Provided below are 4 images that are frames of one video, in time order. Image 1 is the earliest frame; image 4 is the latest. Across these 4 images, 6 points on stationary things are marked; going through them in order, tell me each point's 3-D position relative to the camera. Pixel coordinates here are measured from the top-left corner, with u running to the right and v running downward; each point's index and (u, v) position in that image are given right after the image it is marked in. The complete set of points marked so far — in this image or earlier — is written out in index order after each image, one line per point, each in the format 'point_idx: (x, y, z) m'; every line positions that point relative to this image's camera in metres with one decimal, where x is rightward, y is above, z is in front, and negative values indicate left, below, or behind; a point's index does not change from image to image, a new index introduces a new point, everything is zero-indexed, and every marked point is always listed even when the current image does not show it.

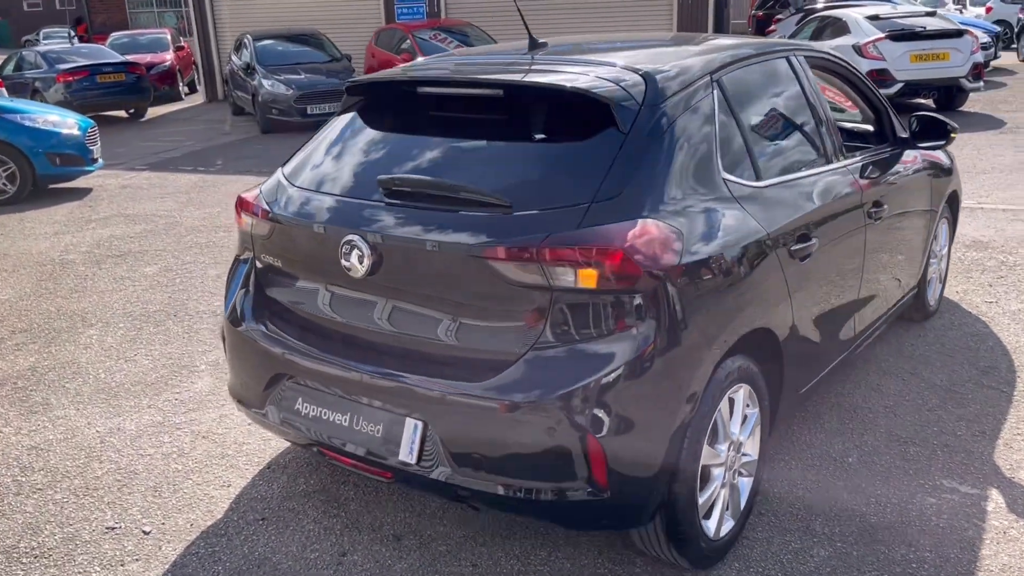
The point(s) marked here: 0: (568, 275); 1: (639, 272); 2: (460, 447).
0: (+0.2, 0.0, +2.6) m
1: (+0.4, 0.0, +2.6) m
2: (-0.1, -0.5, +2.7) m
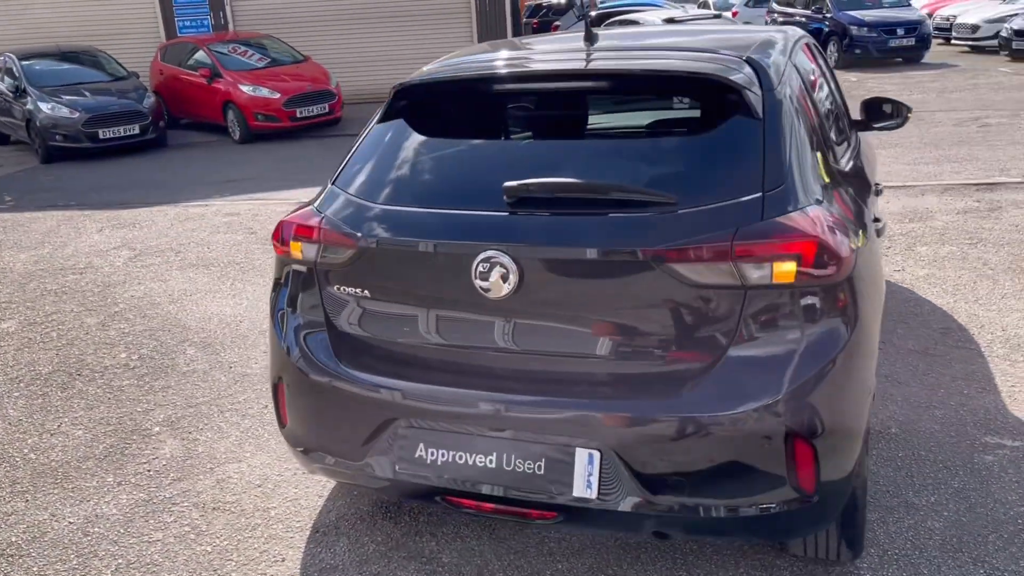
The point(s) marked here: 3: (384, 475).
0: (+0.7, 0.0, +2.4) m
1: (+0.9, +0.1, +2.5) m
2: (+0.4, -0.5, +2.4) m
3: (-0.5, -0.6, +2.8) m
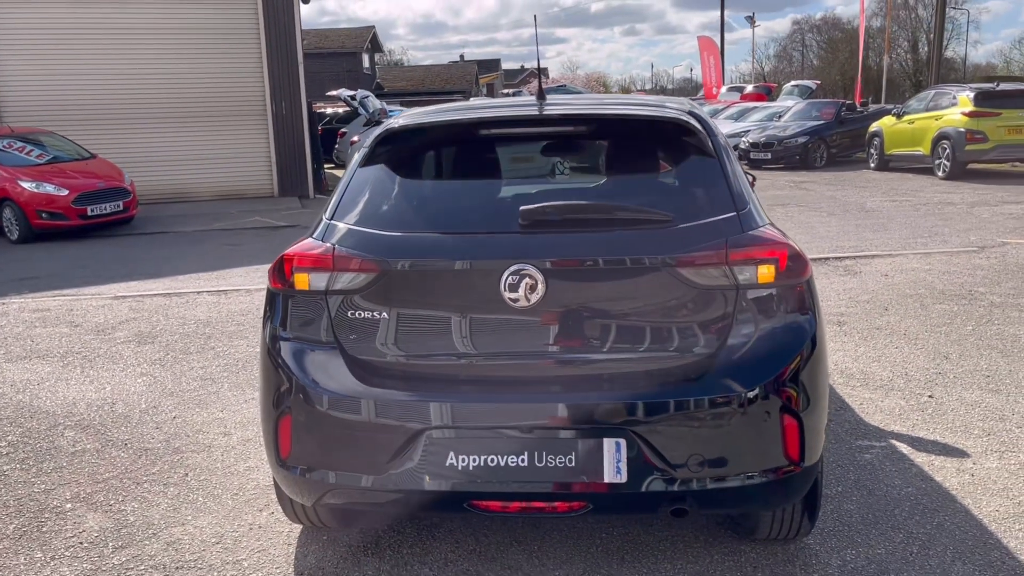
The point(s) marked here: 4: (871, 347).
0: (+0.8, 0.0, +2.9) m
1: (+0.9, +0.1, +3.0) m
2: (+0.5, -0.5, +2.8) m
3: (-0.5, -0.7, +2.9) m
4: (+2.5, -0.4, +6.2) m
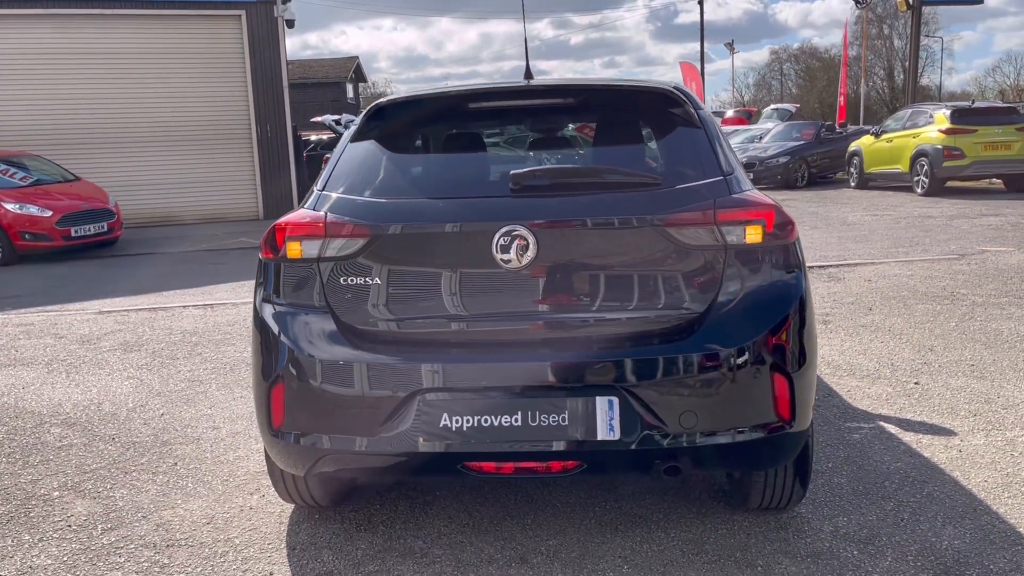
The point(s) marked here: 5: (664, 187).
0: (+0.7, +0.2, +2.9) m
1: (+0.9, +0.2, +3.0) m
2: (+0.5, -0.4, +2.8) m
3: (-0.5, -0.5, +2.9) m
4: (+2.5, -0.4, +6.2) m
5: (+0.5, +0.3, +3.0) m
